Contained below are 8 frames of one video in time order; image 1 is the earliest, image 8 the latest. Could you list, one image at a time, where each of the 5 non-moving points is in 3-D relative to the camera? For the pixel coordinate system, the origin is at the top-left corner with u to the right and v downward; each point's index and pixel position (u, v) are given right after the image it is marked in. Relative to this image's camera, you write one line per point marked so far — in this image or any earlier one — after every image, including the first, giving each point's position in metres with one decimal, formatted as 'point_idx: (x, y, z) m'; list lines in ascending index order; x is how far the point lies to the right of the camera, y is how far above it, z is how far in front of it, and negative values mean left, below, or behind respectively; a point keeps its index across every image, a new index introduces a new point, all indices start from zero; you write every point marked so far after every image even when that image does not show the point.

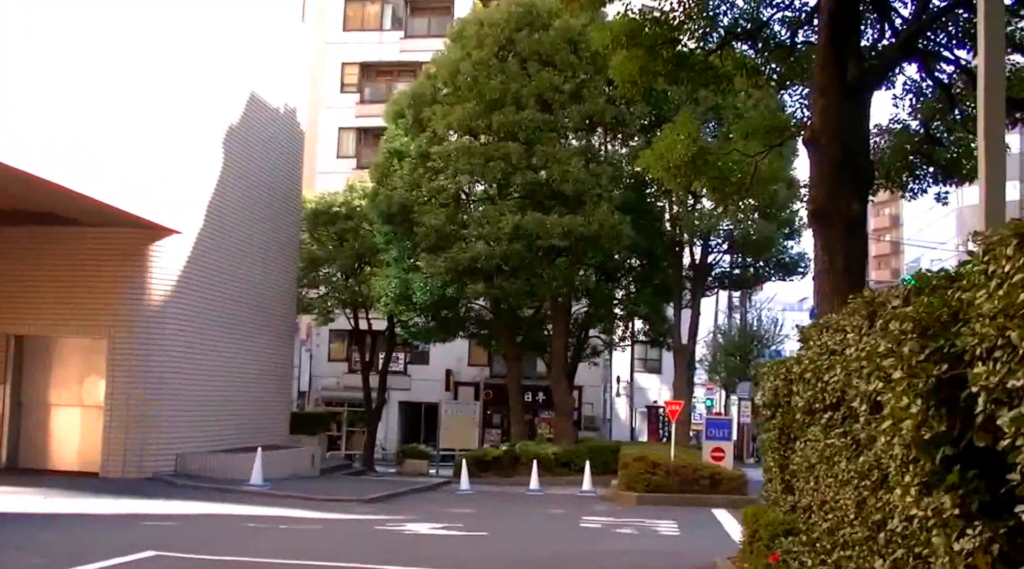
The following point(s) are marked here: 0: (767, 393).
0: (+2.6, -1.0, +14.4) m
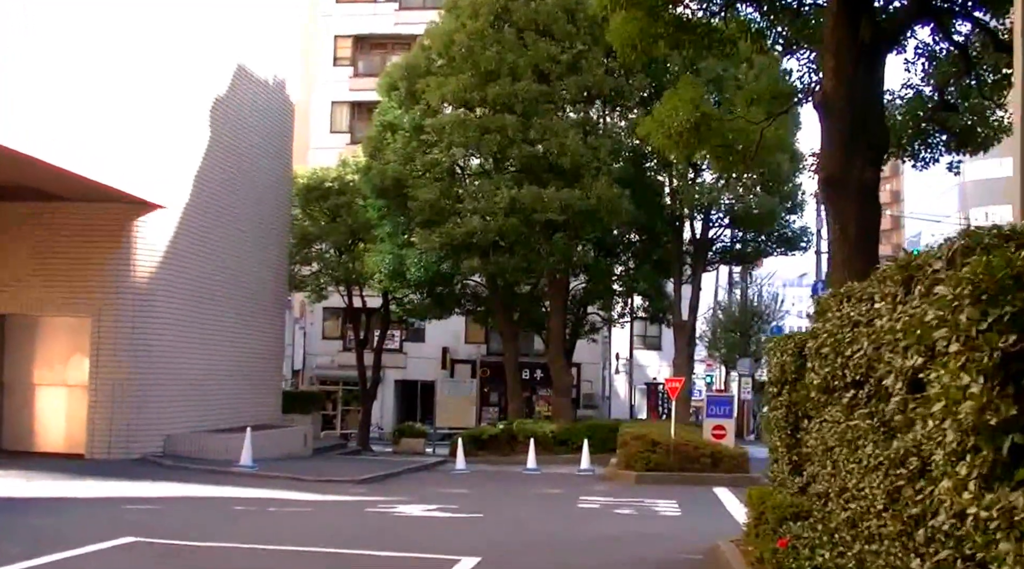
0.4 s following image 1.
0: (+2.5, -0.8, +13.7) m
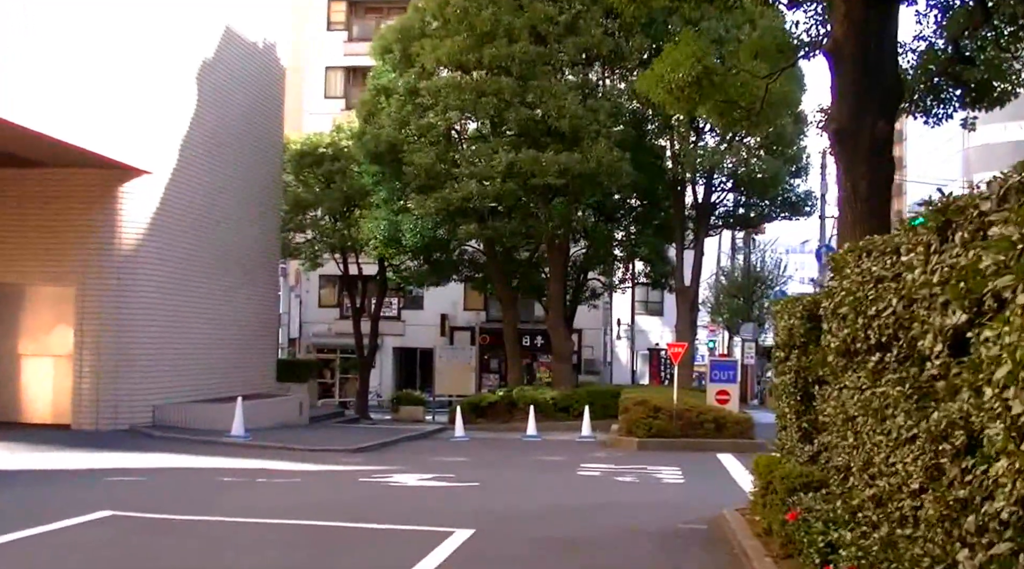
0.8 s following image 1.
0: (+2.5, -0.4, +13.2) m
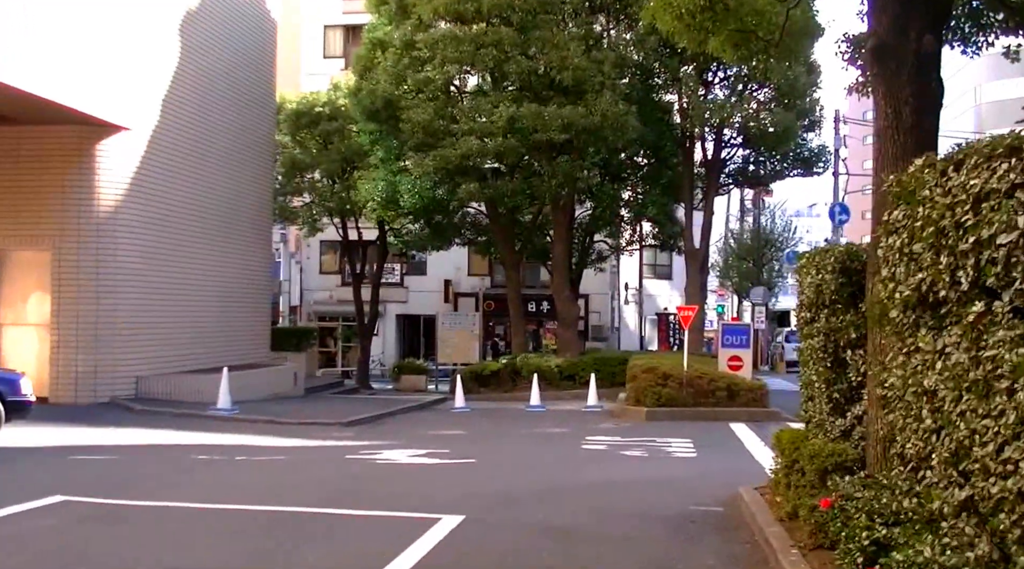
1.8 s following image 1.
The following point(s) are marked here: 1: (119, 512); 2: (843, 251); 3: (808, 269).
0: (+2.4, 0.0, +11.8) m
1: (-3.6, -2.1, +13.3) m
2: (+2.7, +0.3, +11.5) m
3: (+2.5, +0.1, +12.2) m
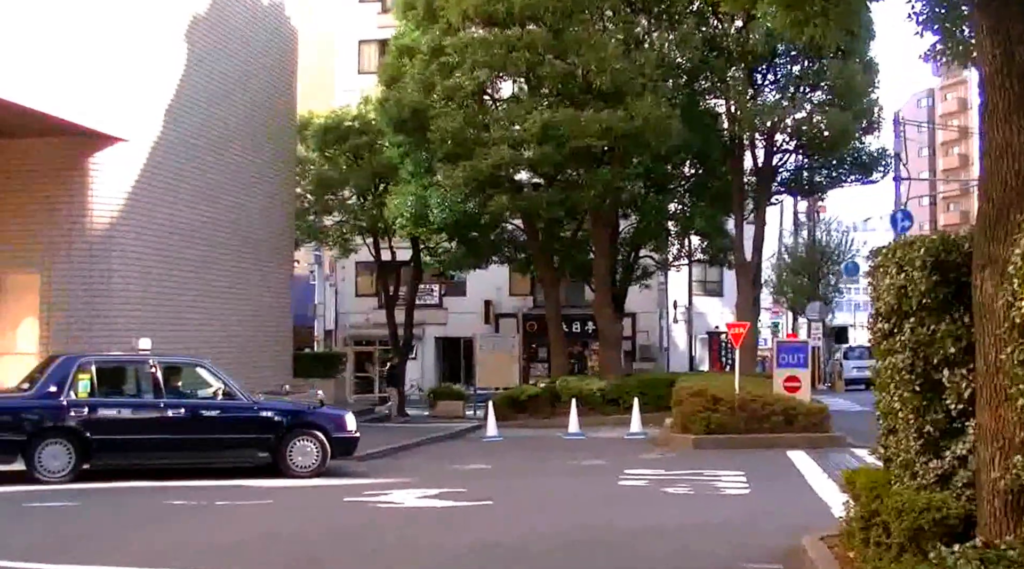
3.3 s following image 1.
0: (+2.5, -0.1, +9.6) m
1: (-3.5, -2.3, +11.2) m
2: (+2.7, +0.3, +9.3) m
3: (+2.6, +0.1, +10.0) m
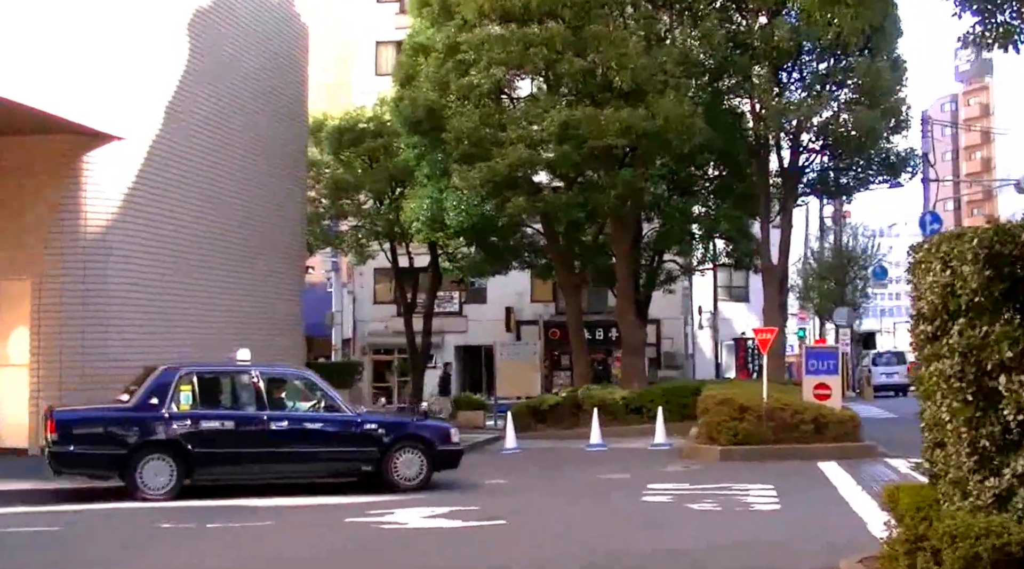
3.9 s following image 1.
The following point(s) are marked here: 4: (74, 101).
0: (+2.5, 0.0, +8.6) m
1: (-3.4, -2.3, +10.4) m
2: (+2.7, +0.3, +8.4) m
3: (+2.6, +0.1, +9.0) m
4: (-5.8, +2.4, +19.7) m
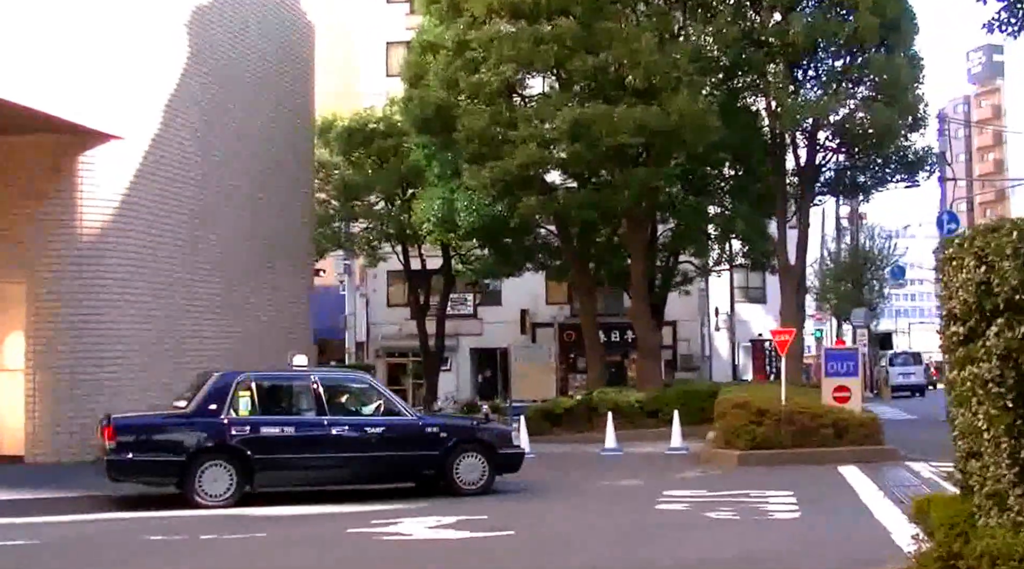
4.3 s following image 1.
0: (+2.5, 0.0, +8.1) m
1: (-3.3, -2.3, +10.0) m
2: (+2.8, +0.3, +7.9) m
3: (+2.7, +0.1, +8.5) m
4: (-5.7, +2.4, +19.3) m
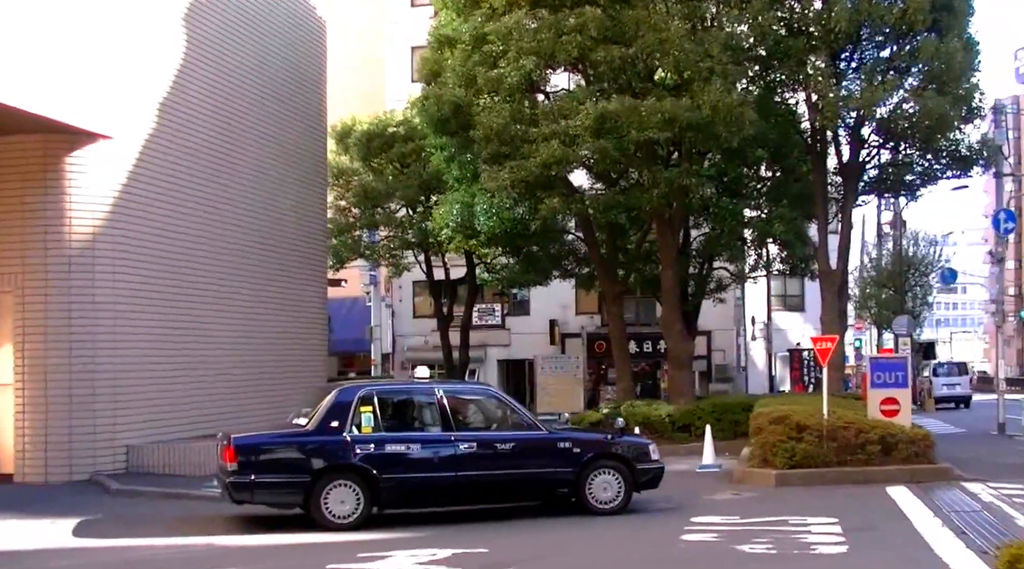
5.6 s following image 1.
0: (+2.4, 0.0, +6.4) m
1: (-3.4, -2.3, +8.4) m
2: (+2.7, +0.3, +6.2) m
3: (+2.6, +0.2, +6.9) m
4: (-5.5, +2.3, +17.8) m
